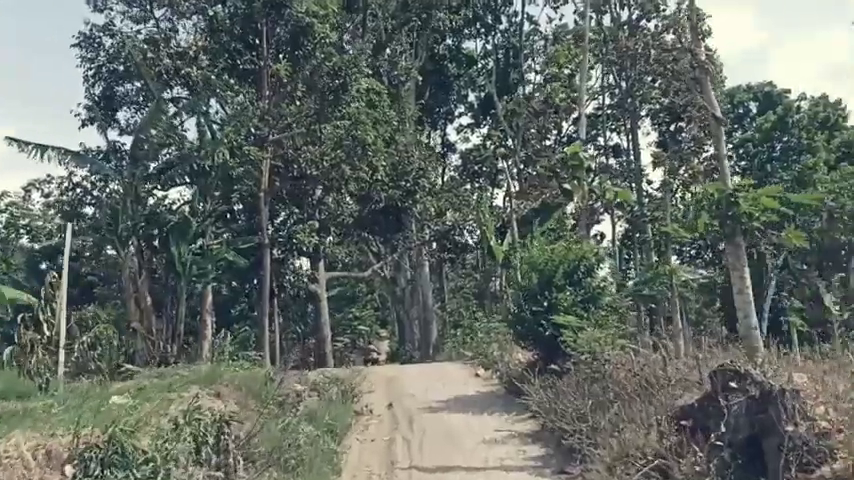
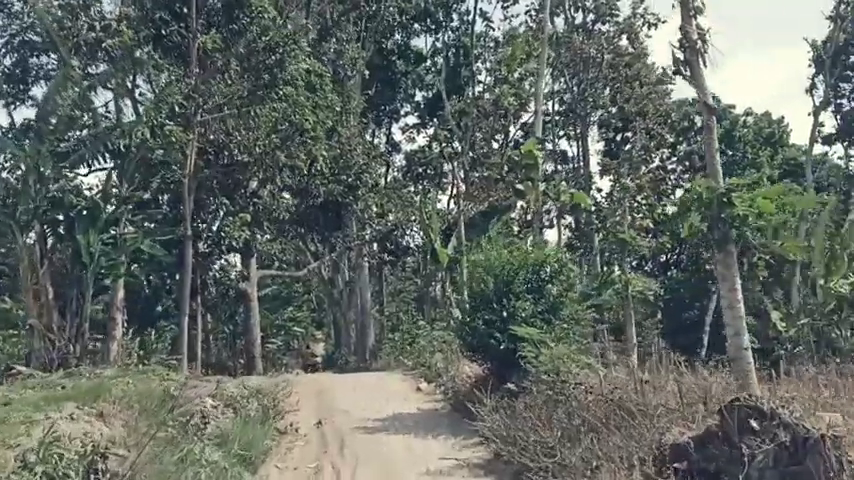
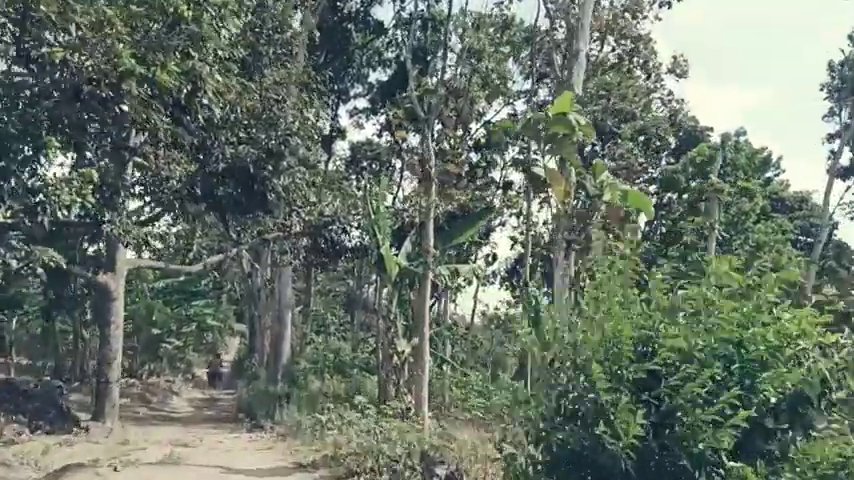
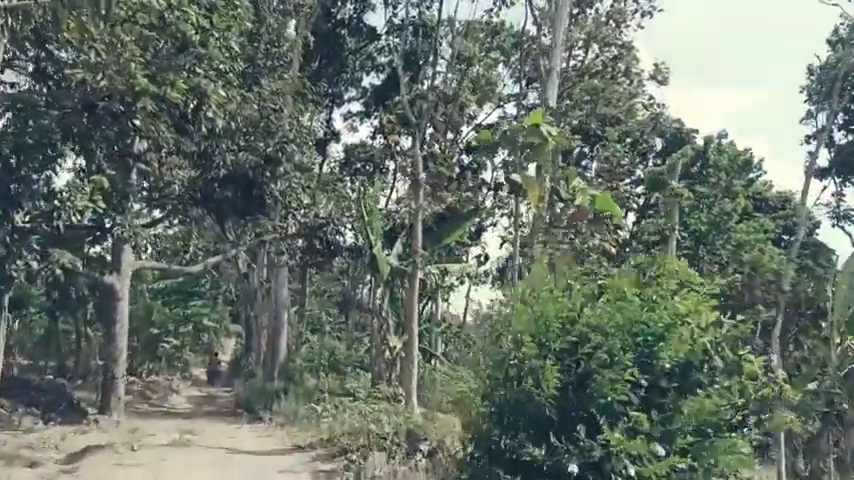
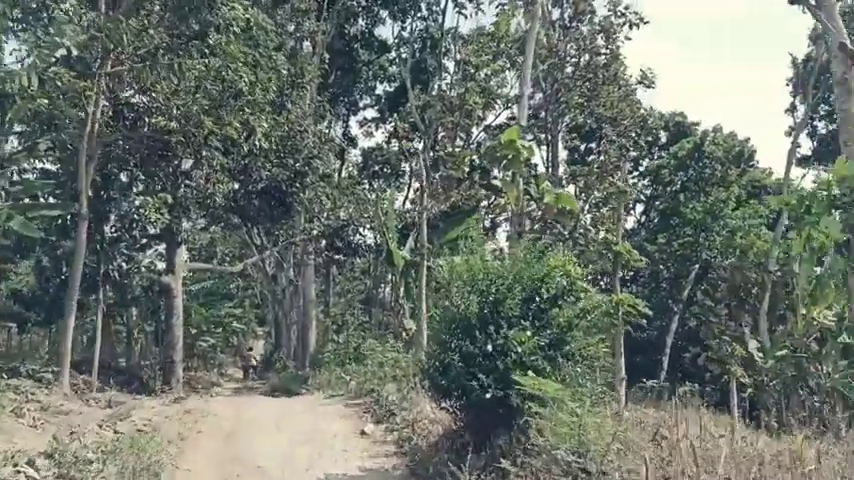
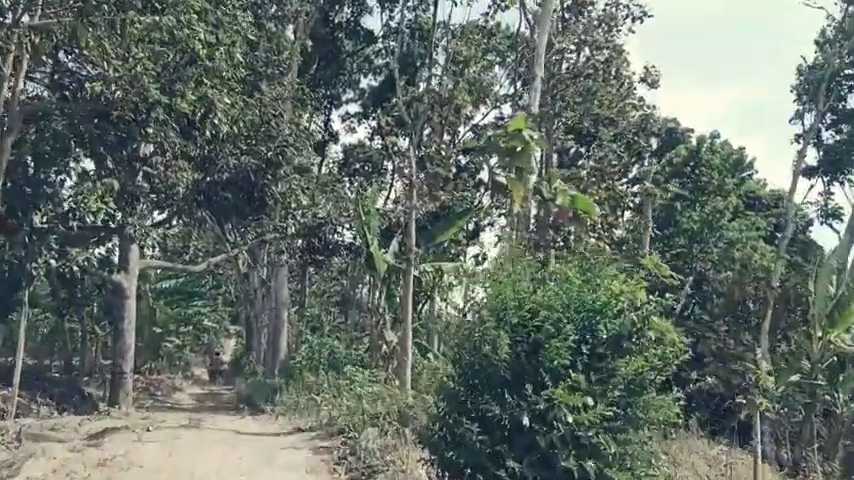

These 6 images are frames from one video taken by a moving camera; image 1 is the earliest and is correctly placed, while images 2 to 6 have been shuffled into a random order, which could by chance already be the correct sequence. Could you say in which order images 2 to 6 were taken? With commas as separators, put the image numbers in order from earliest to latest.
2, 5, 6, 4, 3
